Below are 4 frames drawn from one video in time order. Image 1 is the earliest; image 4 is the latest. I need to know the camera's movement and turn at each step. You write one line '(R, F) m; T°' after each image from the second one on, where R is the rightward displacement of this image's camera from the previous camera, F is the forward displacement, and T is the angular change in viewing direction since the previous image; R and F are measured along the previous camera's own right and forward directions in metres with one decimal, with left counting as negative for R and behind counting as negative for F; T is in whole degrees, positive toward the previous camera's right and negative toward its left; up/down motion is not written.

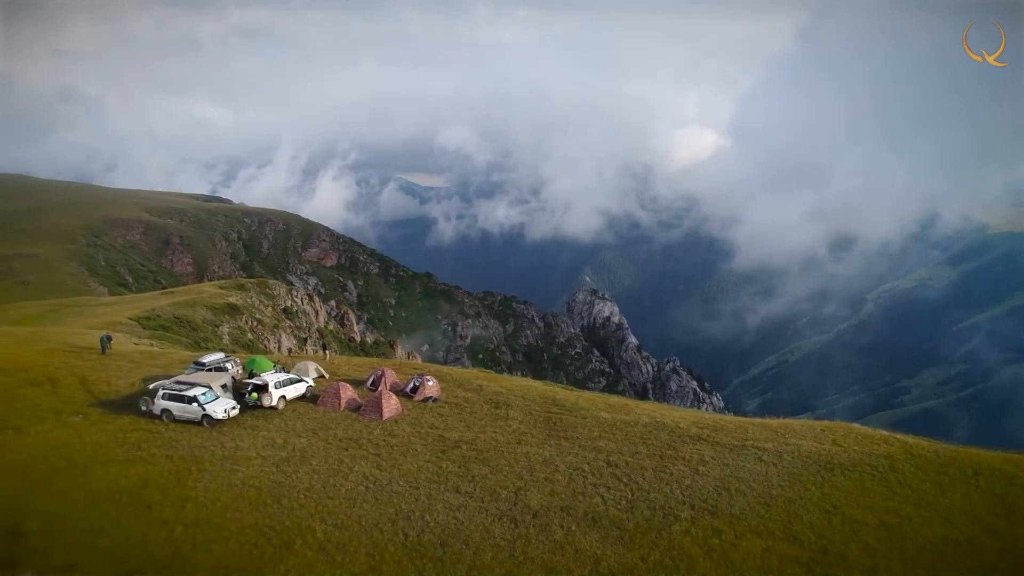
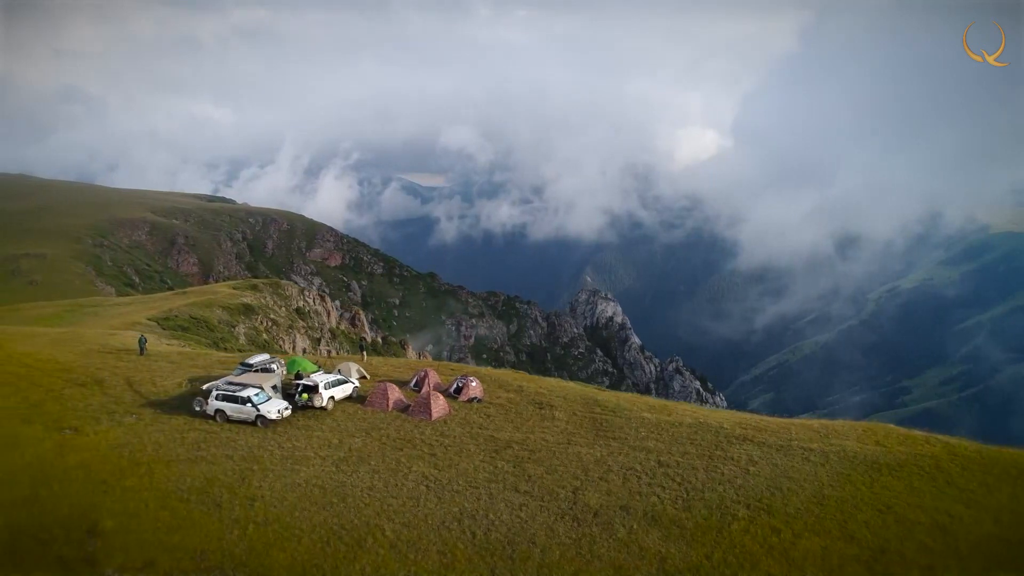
(-2.7, -0.5) m; 0°
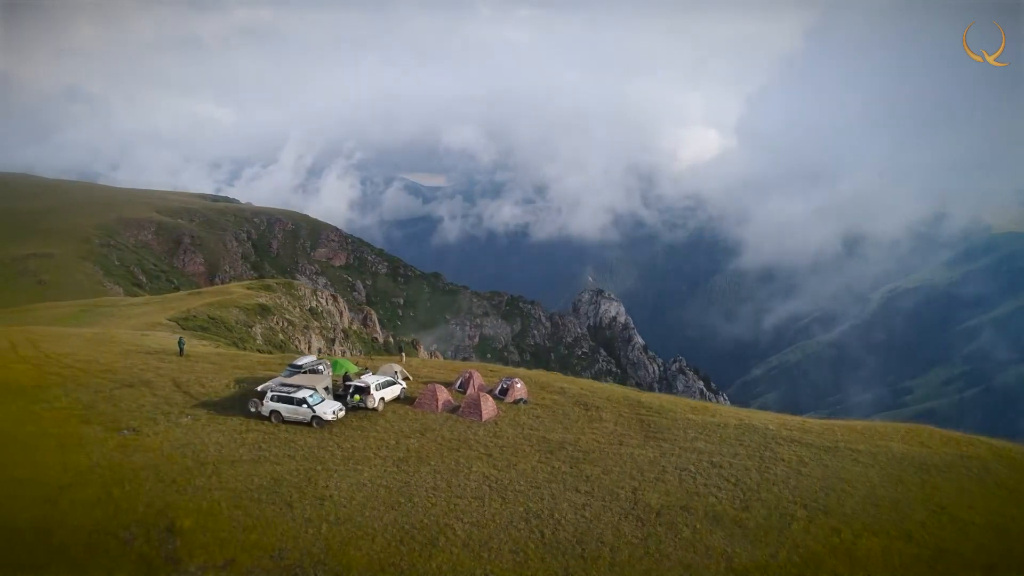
(-2.8, -0.6) m; 0°
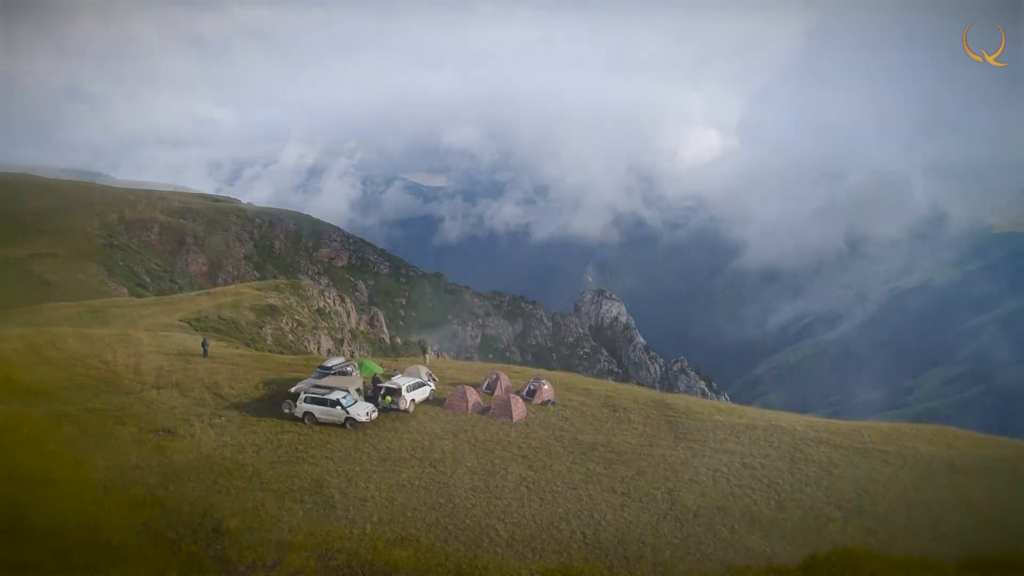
(-1.8, -0.3) m; 0°
